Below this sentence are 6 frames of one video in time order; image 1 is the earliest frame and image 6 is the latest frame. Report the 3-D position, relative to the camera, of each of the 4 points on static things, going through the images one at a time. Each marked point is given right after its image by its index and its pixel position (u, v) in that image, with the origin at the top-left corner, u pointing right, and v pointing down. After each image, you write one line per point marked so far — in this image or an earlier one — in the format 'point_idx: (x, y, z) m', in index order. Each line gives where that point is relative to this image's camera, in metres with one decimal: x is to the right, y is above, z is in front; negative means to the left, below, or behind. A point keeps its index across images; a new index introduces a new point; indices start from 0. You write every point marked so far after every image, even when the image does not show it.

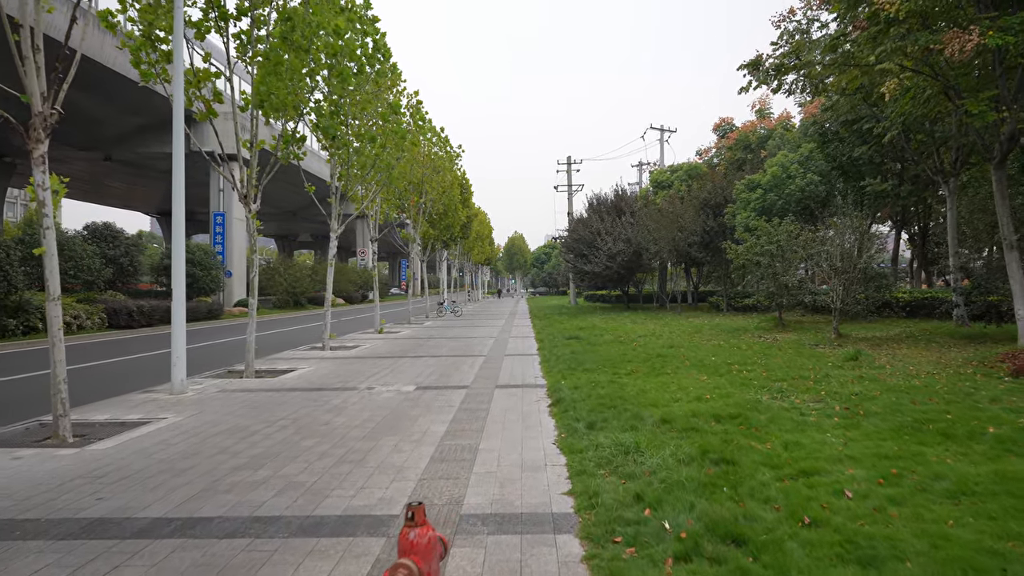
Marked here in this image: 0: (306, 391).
0: (-3.1, -1.5, +9.1) m
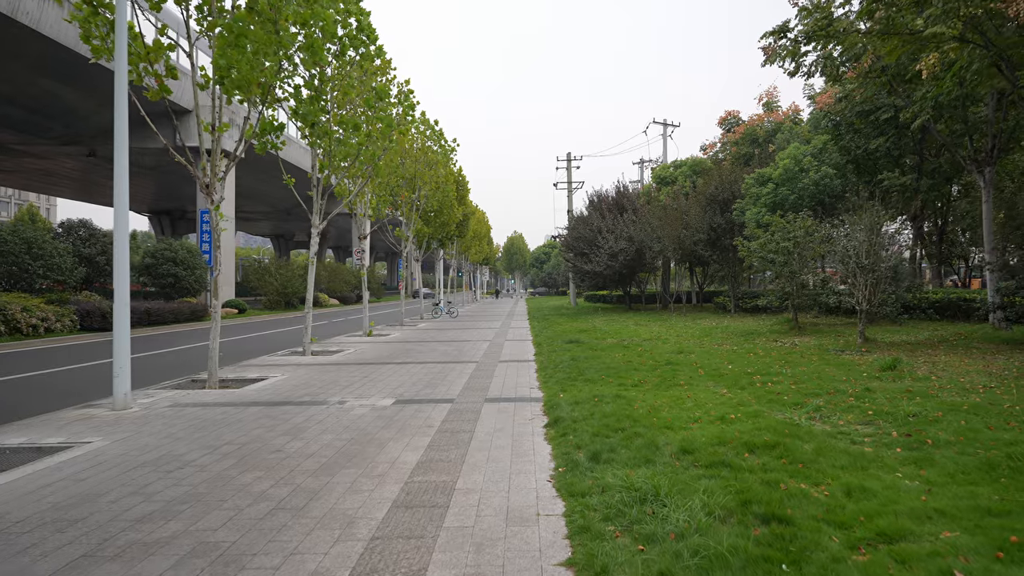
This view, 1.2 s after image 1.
0: (-3.2, -1.5, +7.9) m
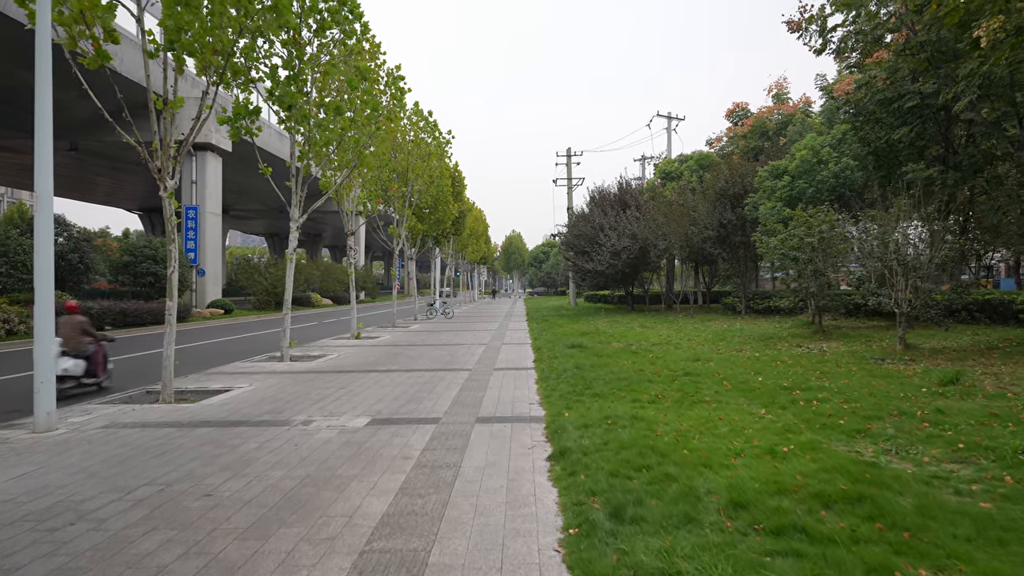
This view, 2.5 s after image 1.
0: (-3.2, -1.5, +6.7) m
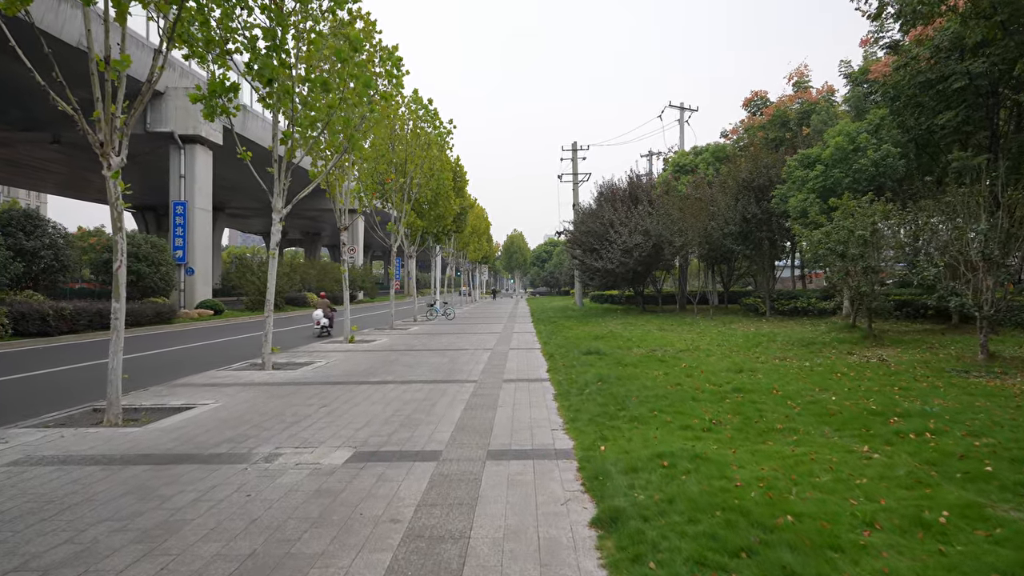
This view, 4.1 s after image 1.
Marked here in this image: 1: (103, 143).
0: (-3.0, -1.5, +5.2) m
1: (-4.8, +1.7, +7.2) m
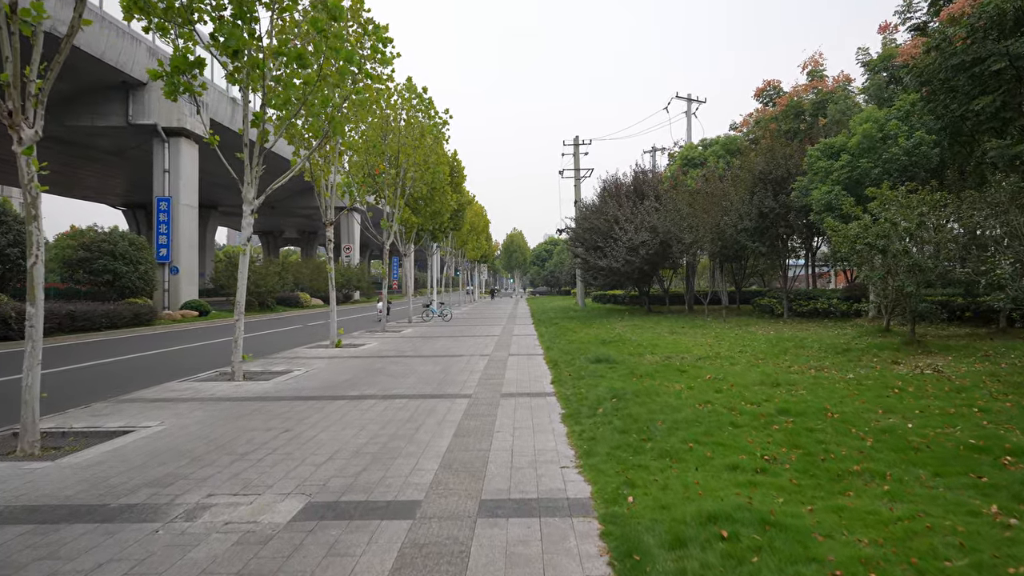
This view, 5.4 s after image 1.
0: (-3.0, -1.5, +3.9) m
1: (-4.8, +1.7, +6.0) m
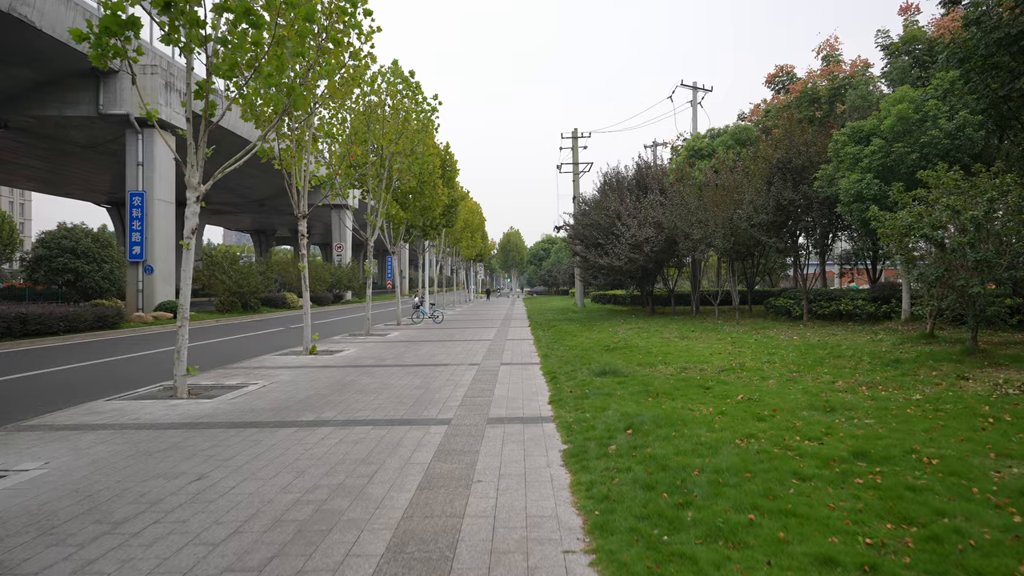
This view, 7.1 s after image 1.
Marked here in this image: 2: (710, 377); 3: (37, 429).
0: (-3.1, -1.5, +2.4) m
1: (-4.9, +1.7, +4.4) m
2: (+2.8, -1.2, +8.6) m
3: (-5.3, -1.5, +6.8) m
